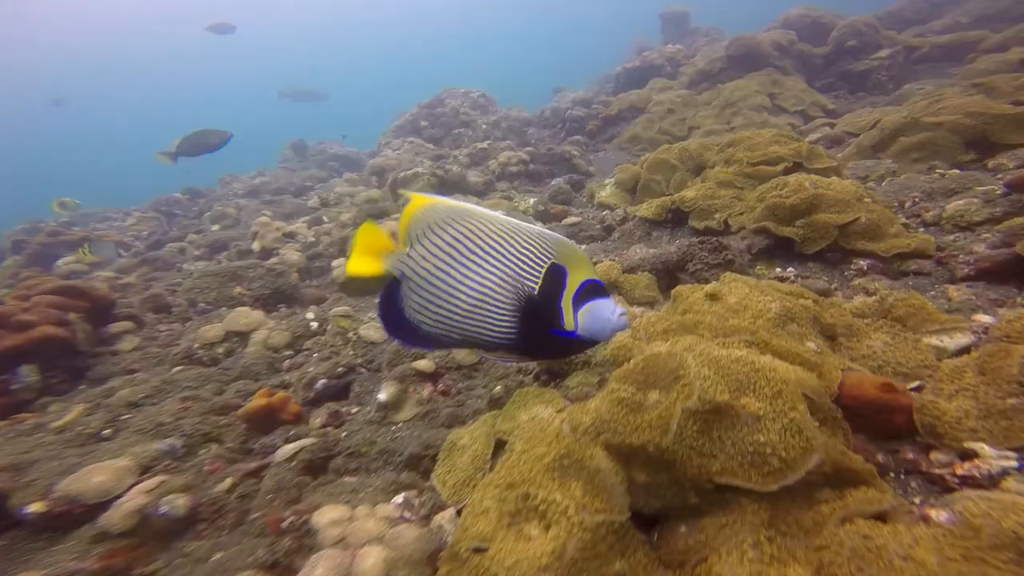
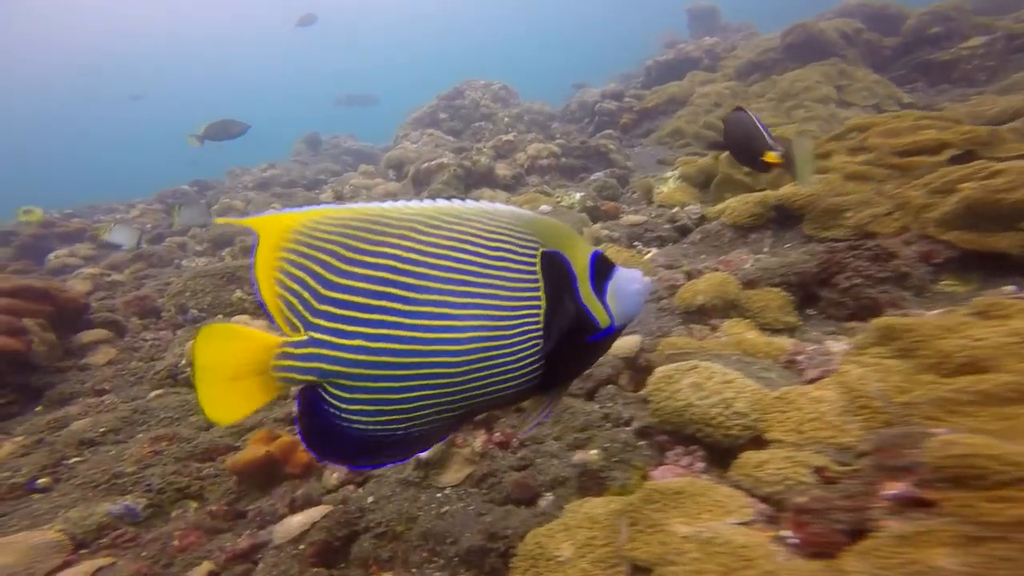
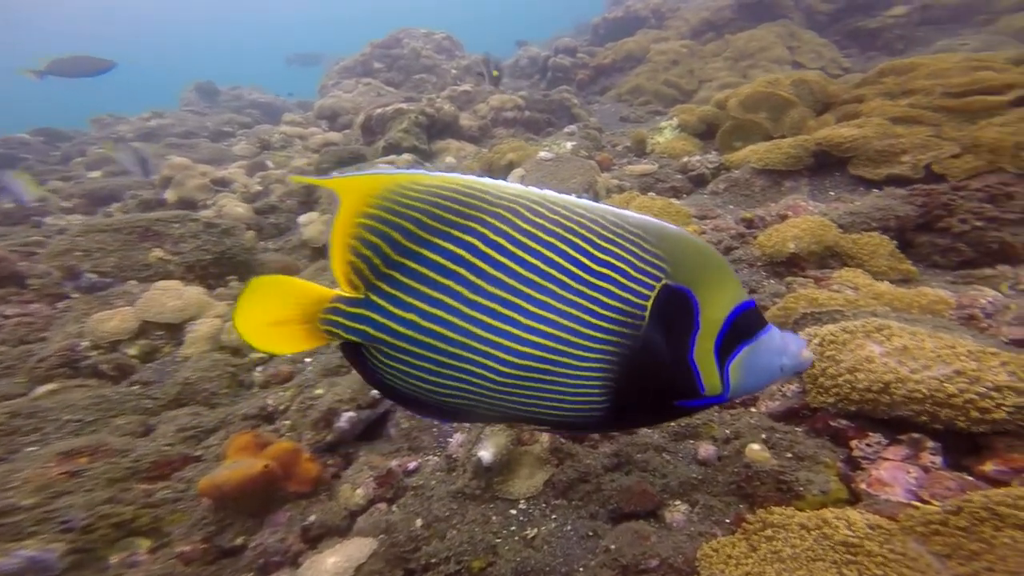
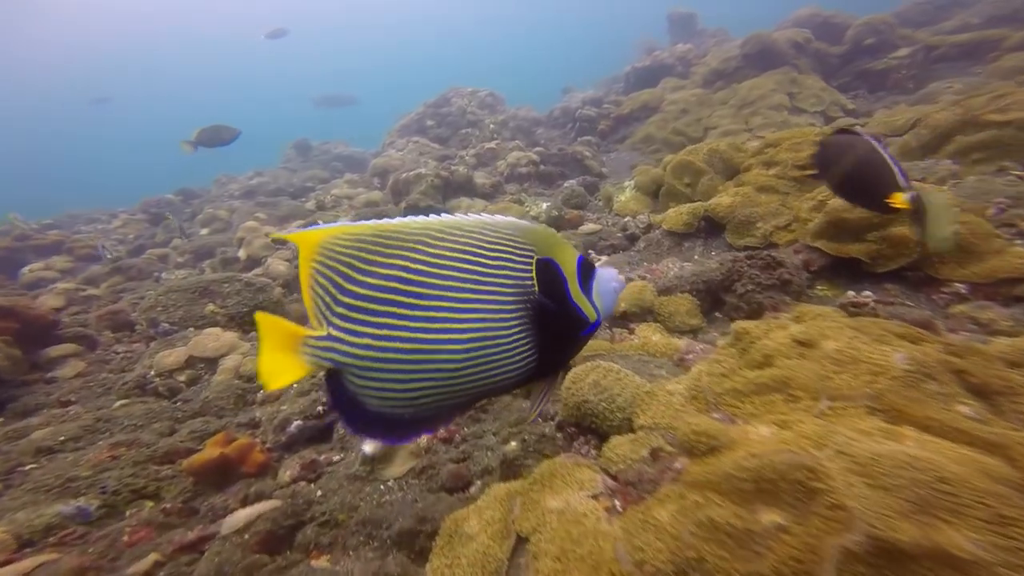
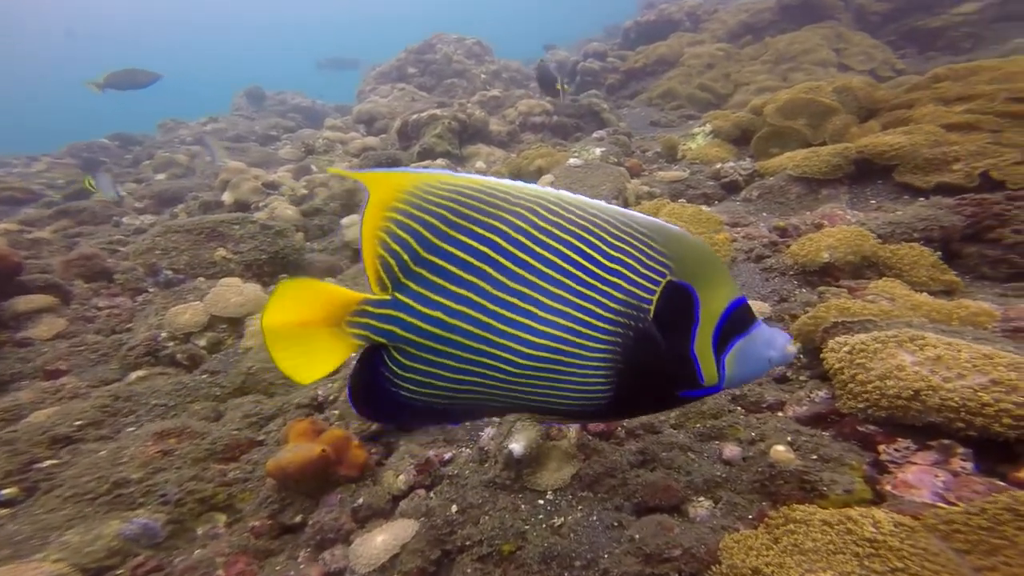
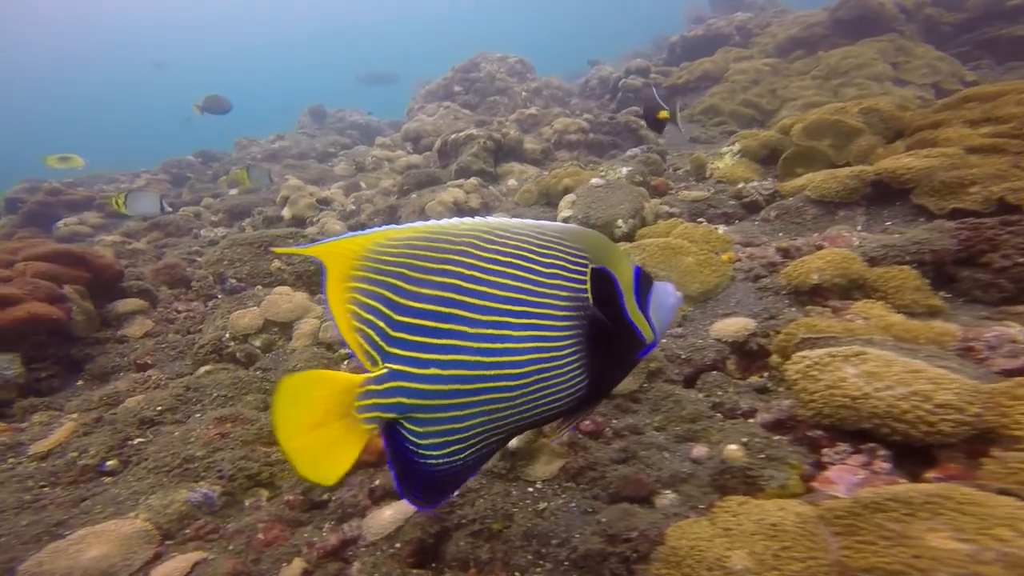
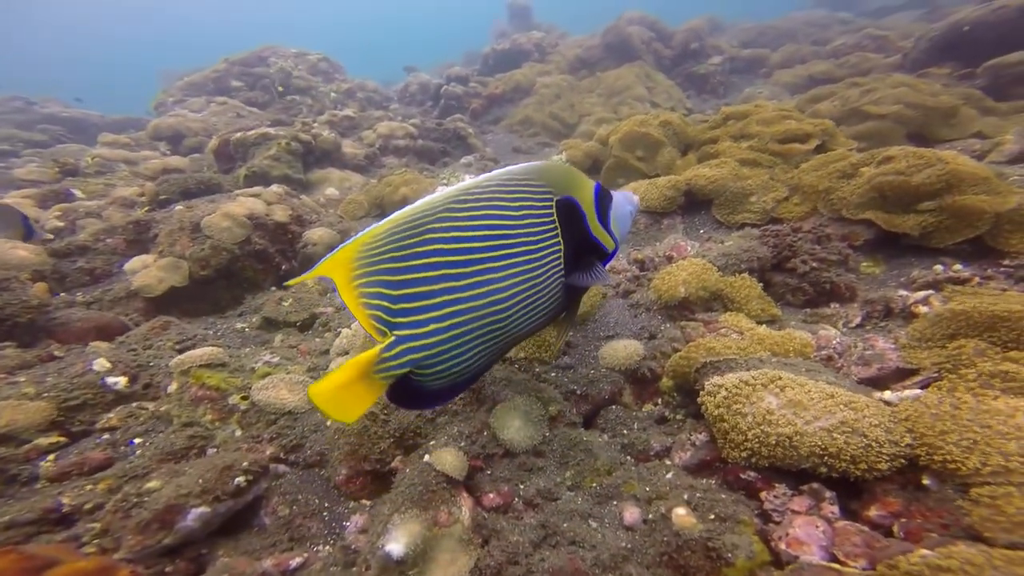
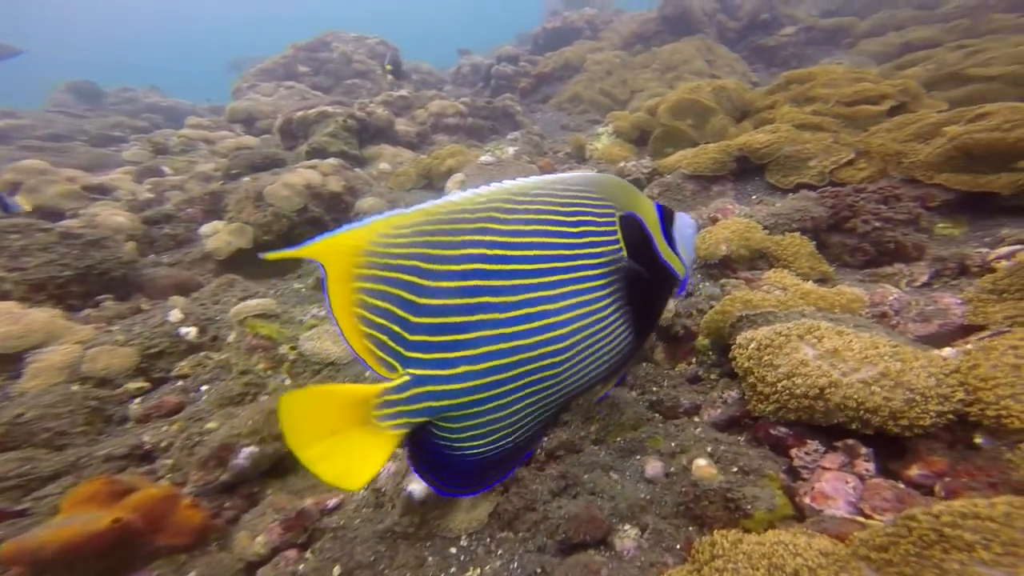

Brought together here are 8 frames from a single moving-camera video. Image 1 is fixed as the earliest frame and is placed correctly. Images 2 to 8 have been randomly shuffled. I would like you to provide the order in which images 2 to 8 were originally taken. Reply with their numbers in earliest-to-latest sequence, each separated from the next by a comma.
4, 2, 6, 5, 3, 8, 7
